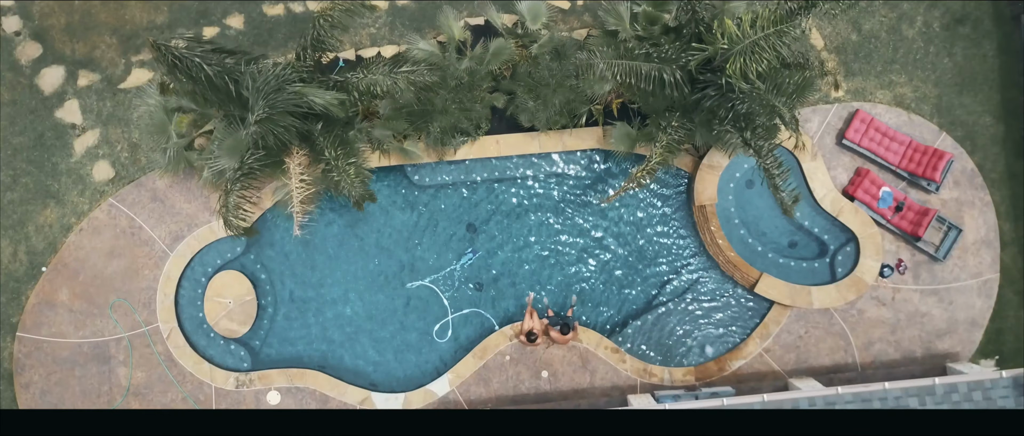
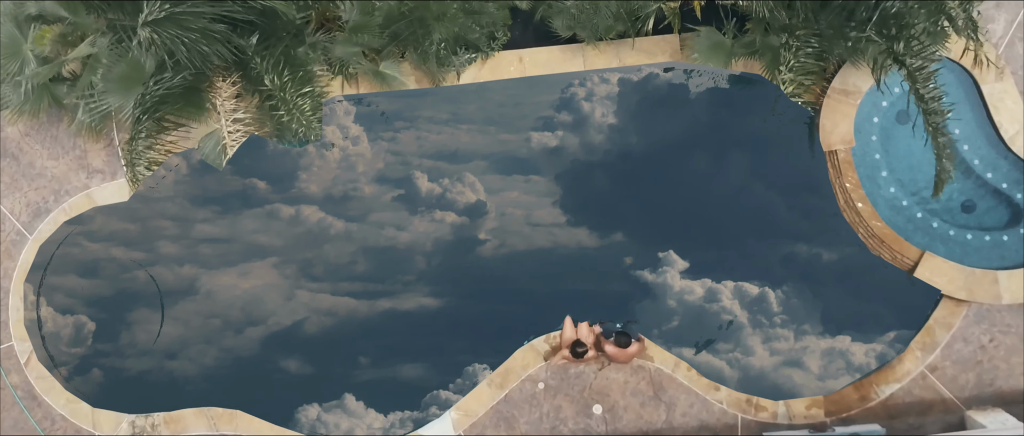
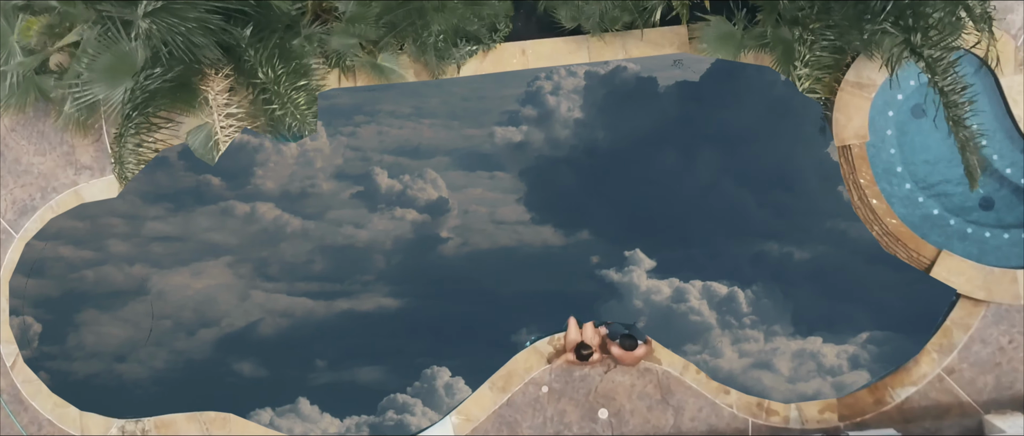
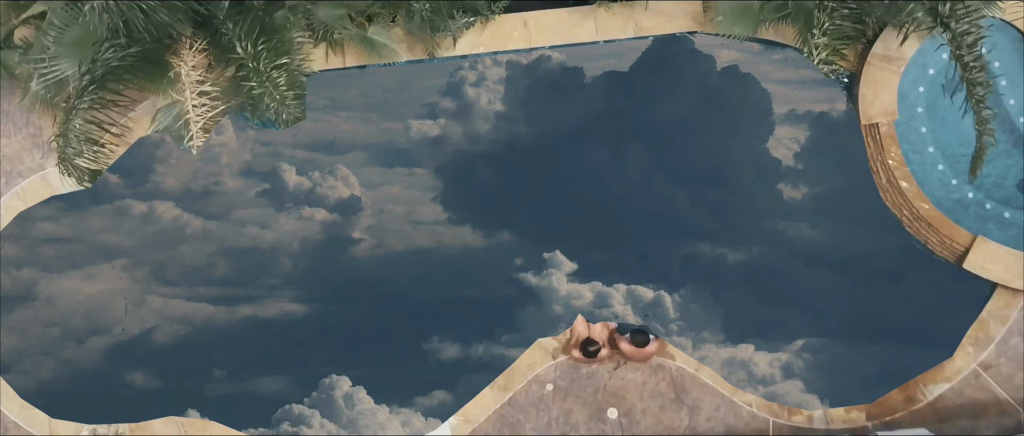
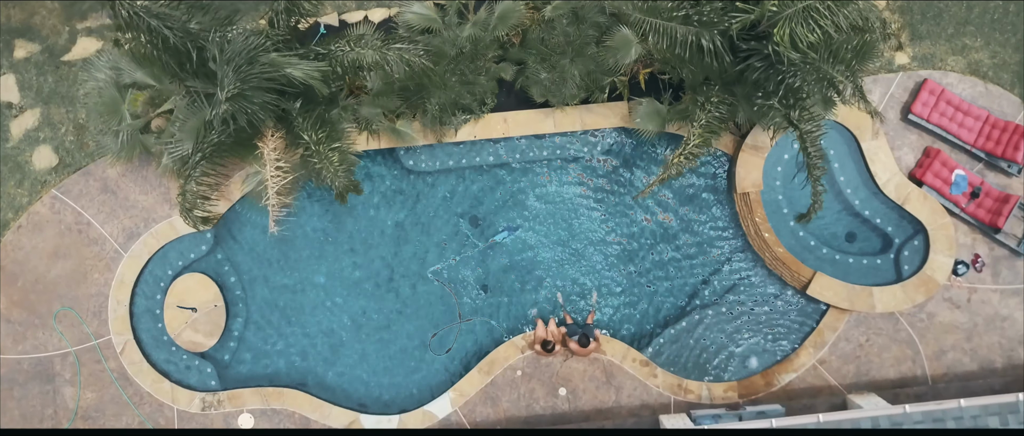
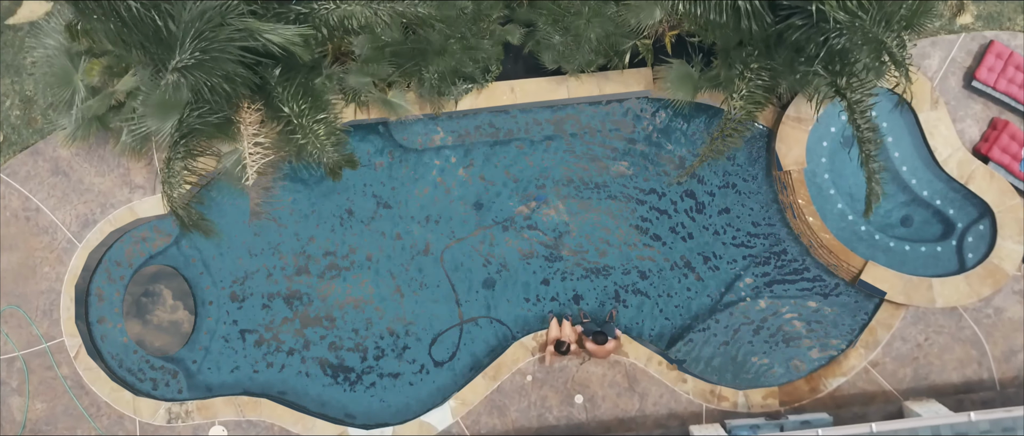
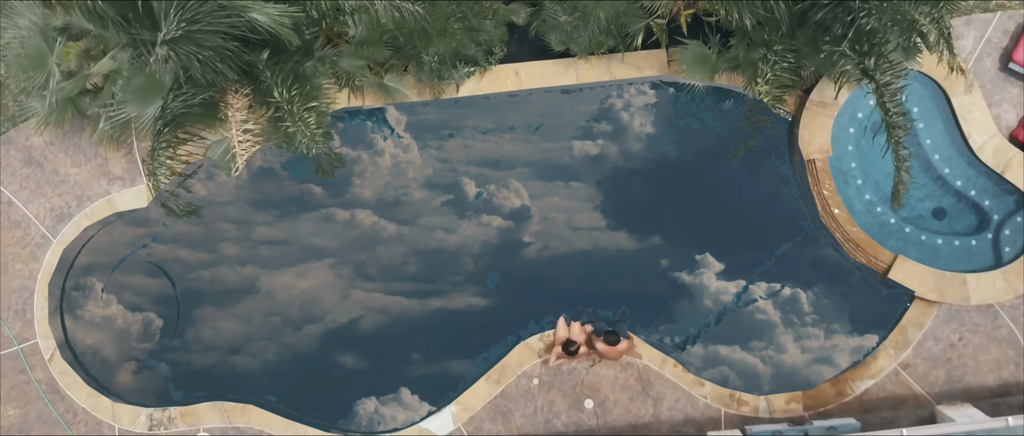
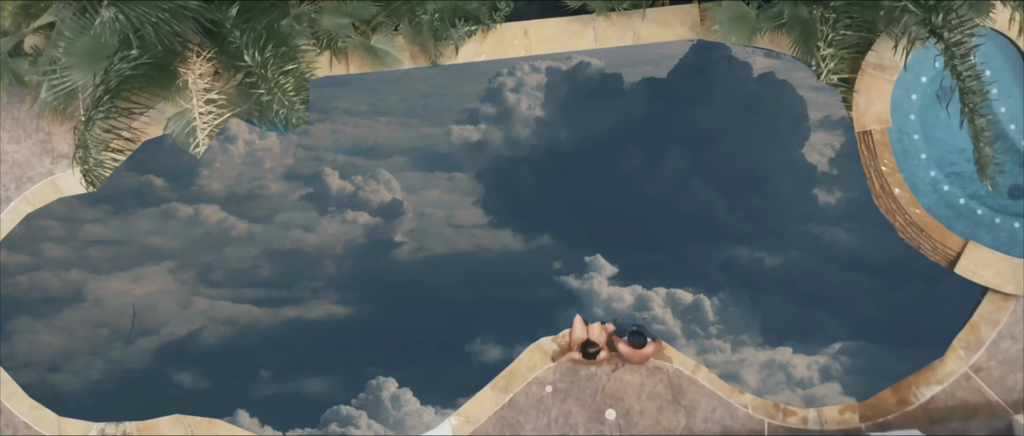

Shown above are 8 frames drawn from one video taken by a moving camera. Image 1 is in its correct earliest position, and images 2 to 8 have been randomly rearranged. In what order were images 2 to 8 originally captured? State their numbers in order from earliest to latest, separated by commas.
5, 6, 7, 2, 3, 8, 4
